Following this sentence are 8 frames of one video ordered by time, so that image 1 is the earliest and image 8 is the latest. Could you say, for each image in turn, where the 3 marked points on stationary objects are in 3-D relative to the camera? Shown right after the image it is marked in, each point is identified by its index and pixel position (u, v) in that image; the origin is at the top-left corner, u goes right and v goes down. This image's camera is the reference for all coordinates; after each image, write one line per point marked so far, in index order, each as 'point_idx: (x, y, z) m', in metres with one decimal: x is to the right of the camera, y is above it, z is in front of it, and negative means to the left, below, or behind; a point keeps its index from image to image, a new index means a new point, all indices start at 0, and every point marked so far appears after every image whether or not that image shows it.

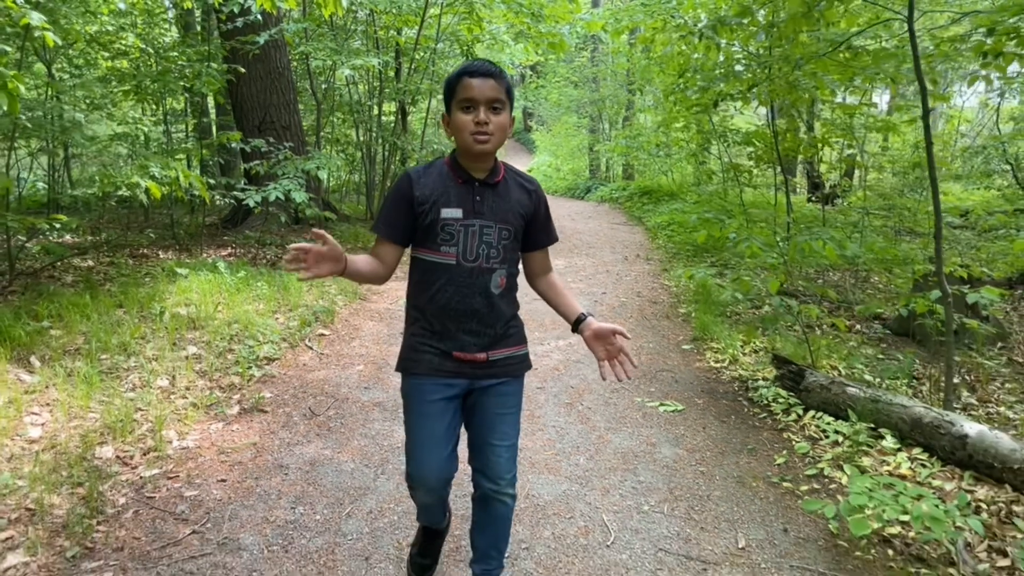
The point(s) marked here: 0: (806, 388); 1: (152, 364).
0: (+1.5, -0.5, +4.3) m
1: (-2.0, -0.4, +4.5) m
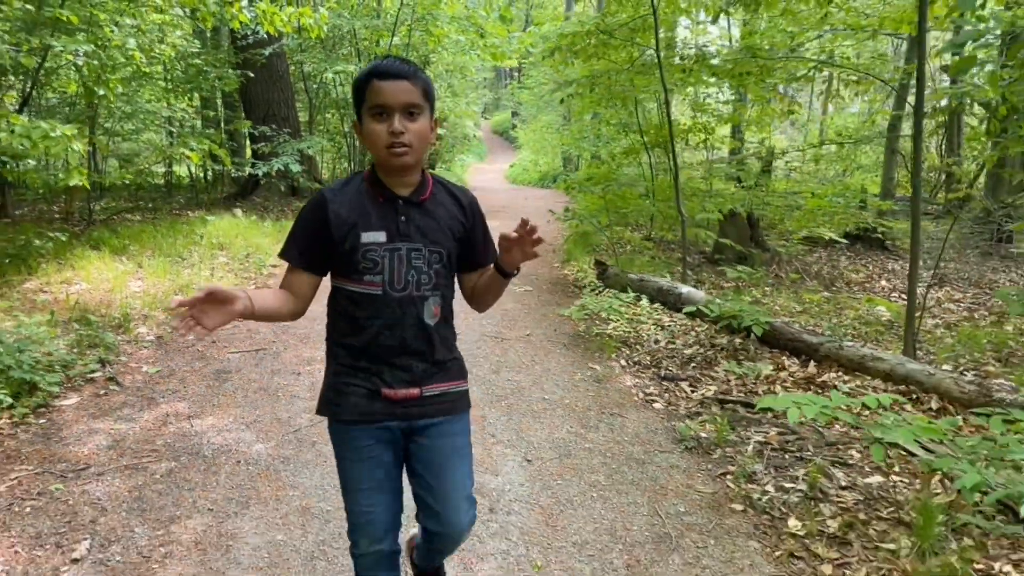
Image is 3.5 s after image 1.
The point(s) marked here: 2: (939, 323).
0: (+0.8, +0.1, +6.8) m
1: (-2.8, +0.2, +7.0) m
2: (+3.6, -0.3, +6.7) m
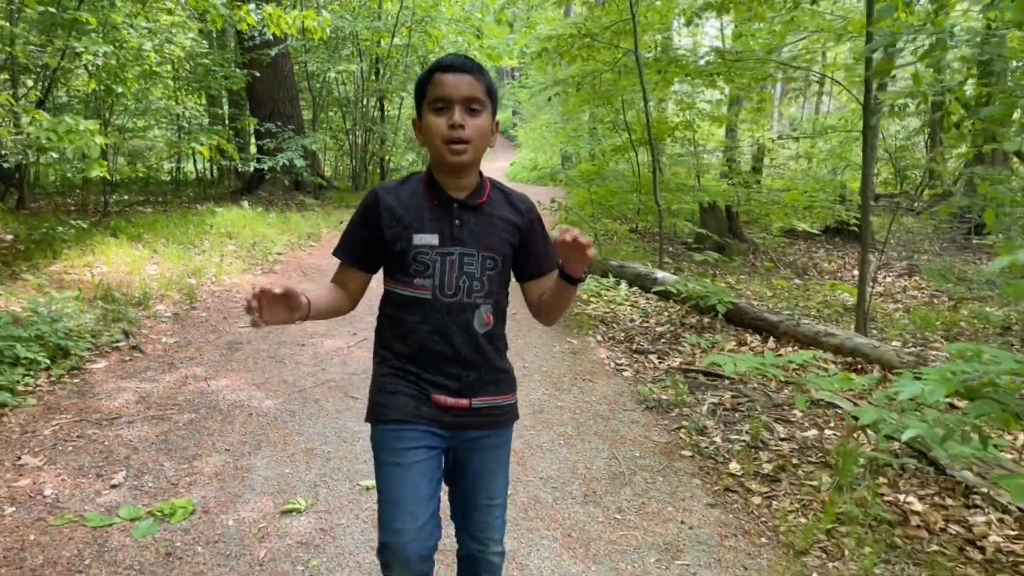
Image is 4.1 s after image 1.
0: (+0.7, +0.2, +7.3) m
1: (-2.9, +0.4, +7.5) m
2: (+3.5, -0.2, +7.2) m
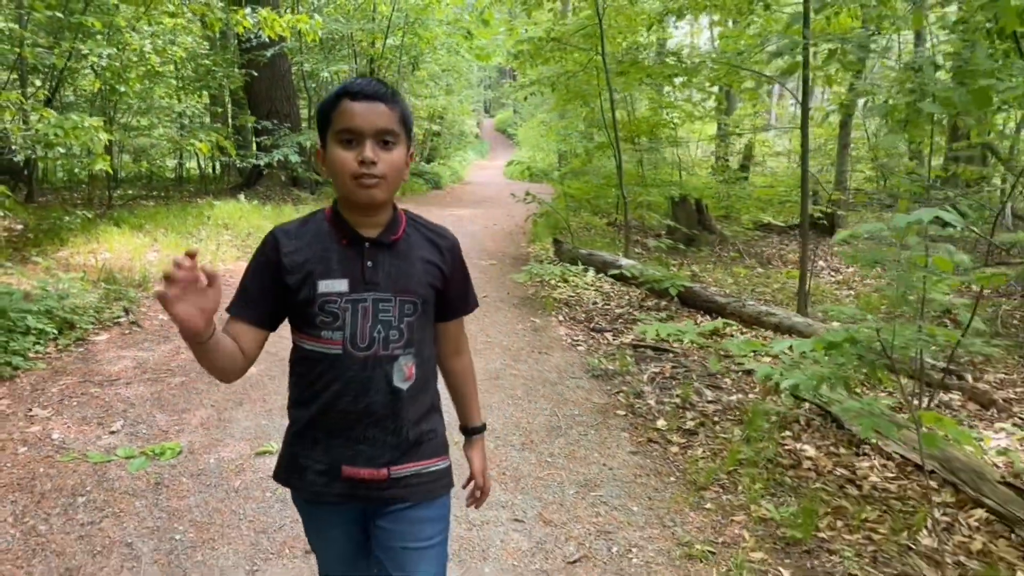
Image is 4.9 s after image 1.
0: (+0.5, +0.4, +7.7) m
1: (-3.1, +0.5, +8.0) m
2: (+3.3, 0.0, +7.7) m
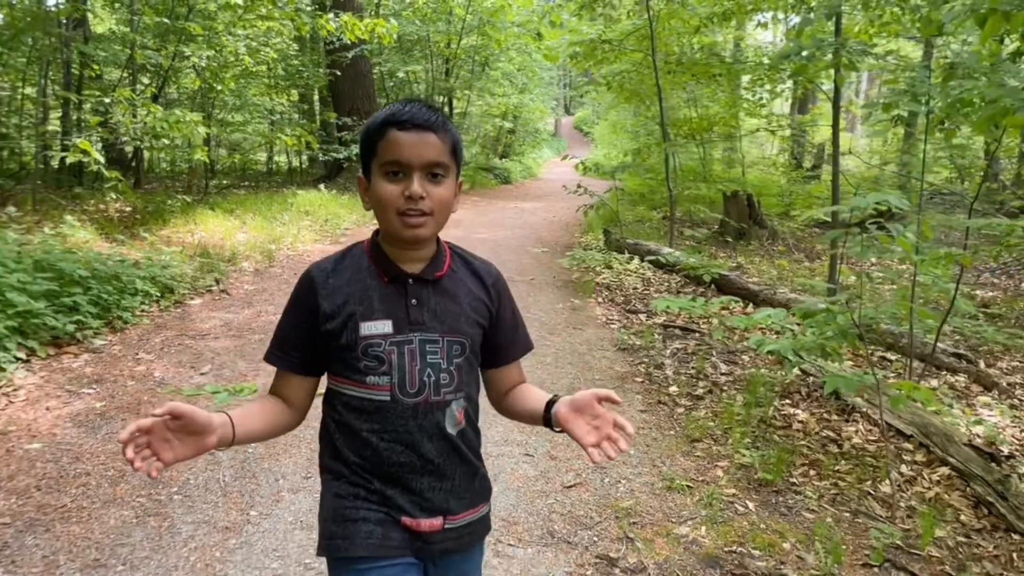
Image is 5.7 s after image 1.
0: (+1.0, +0.5, +8.2) m
1: (-2.5, +0.7, +8.9) m
2: (+3.8, 0.0, +7.9) m
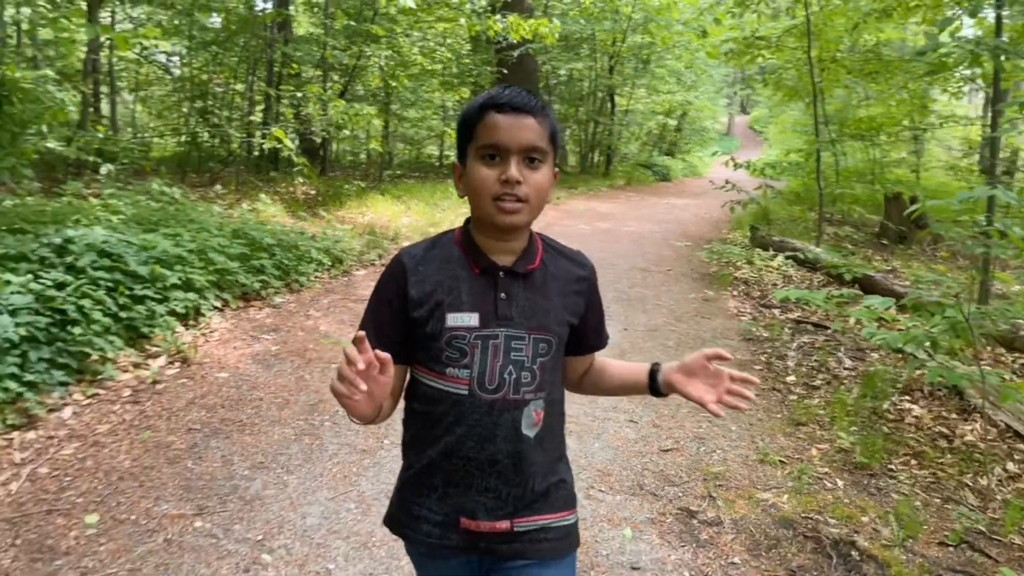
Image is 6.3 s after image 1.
0: (+2.5, +0.5, +8.2) m
1: (-0.8, +0.9, +9.6) m
2: (+5.1, -0.1, +7.3) m
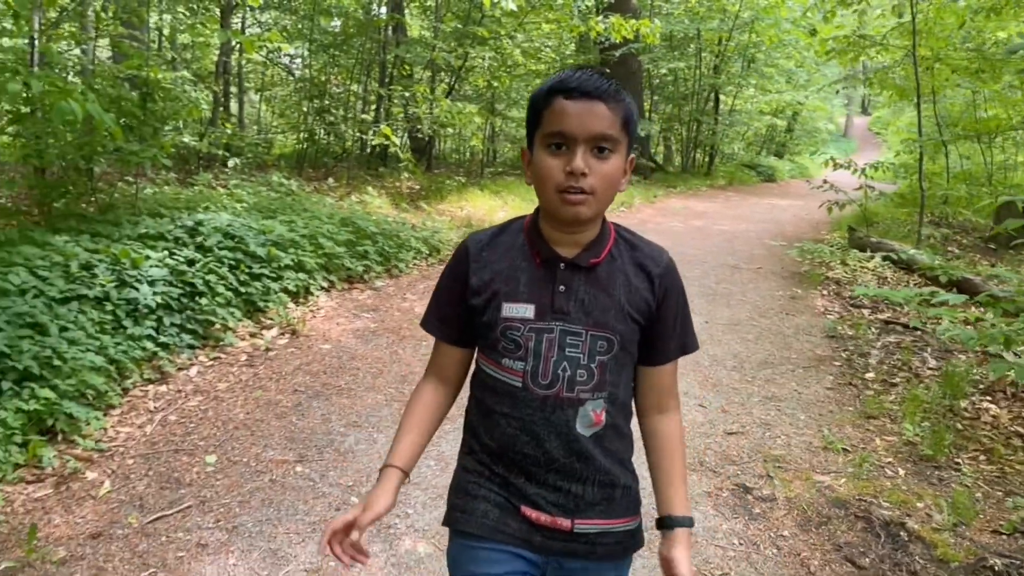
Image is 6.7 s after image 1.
0: (+3.5, +0.5, +8.1) m
1: (+0.4, +1.0, +9.9) m
2: (+5.9, -0.2, +6.9) m
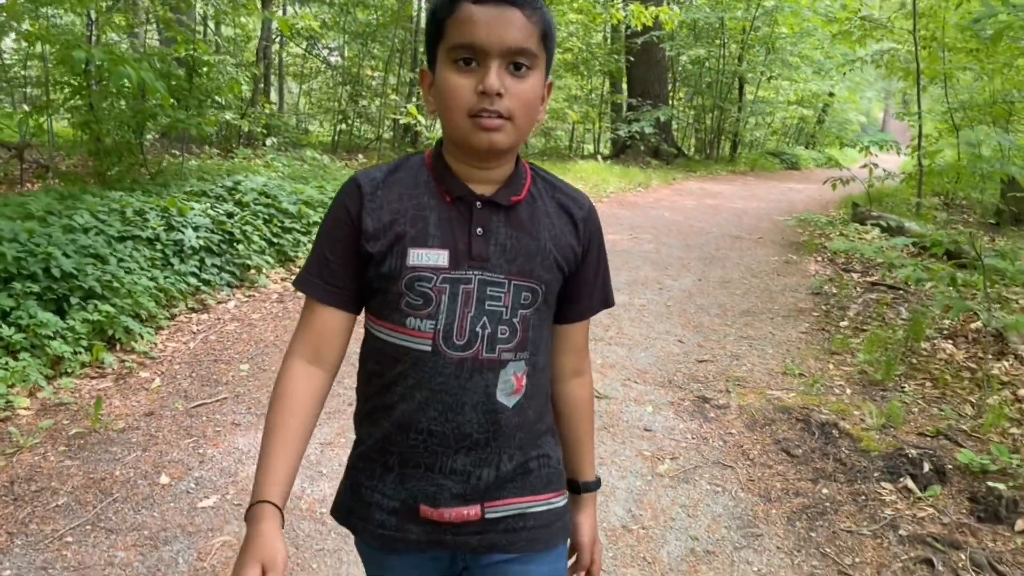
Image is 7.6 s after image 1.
0: (+3.7, +0.8, +8.5) m
1: (+0.7, +1.4, +10.3) m
2: (+6.0, 0.0, +7.1) m
